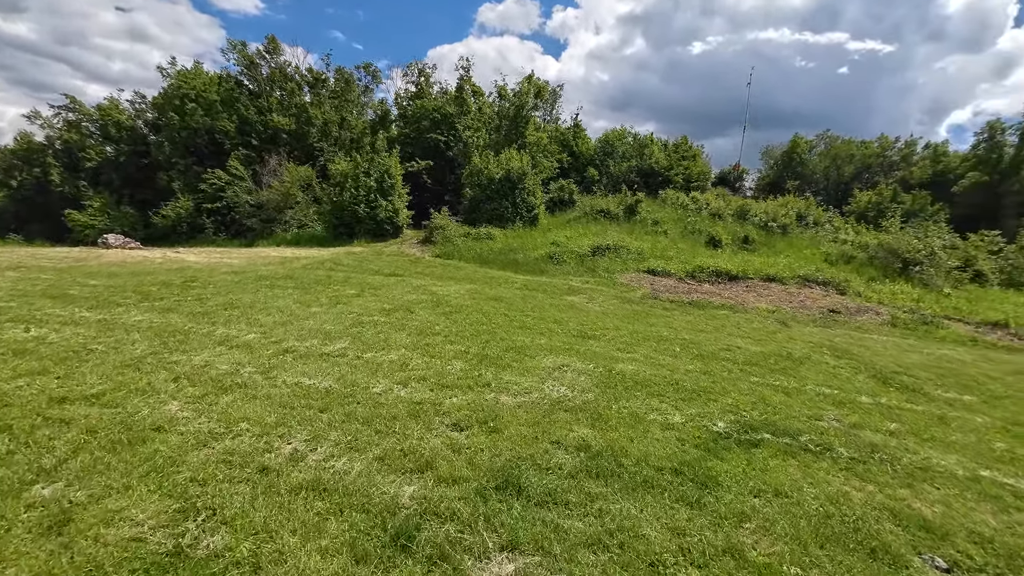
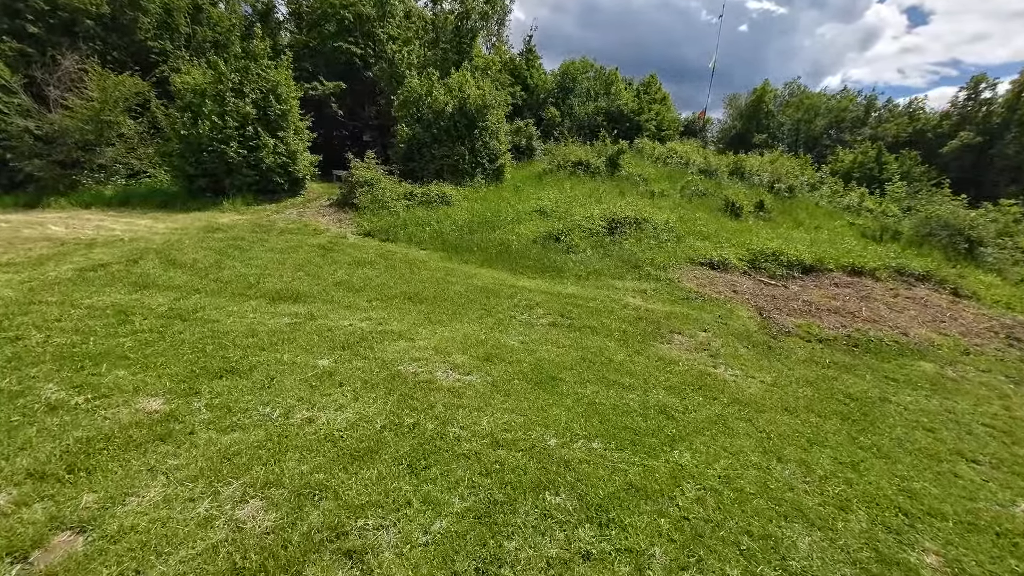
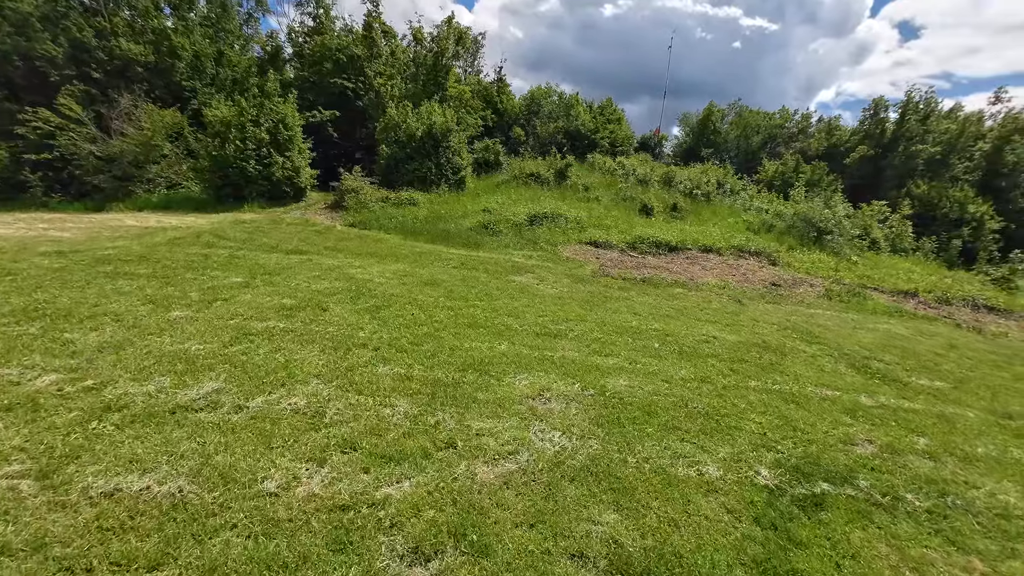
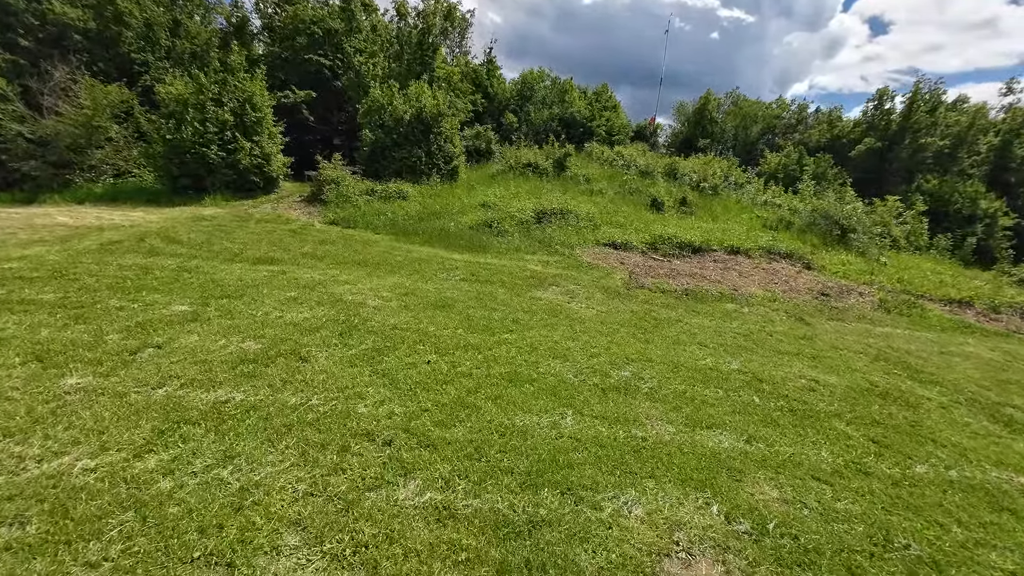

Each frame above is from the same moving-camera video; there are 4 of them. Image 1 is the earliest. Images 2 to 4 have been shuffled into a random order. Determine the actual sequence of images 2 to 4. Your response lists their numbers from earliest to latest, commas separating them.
3, 4, 2
